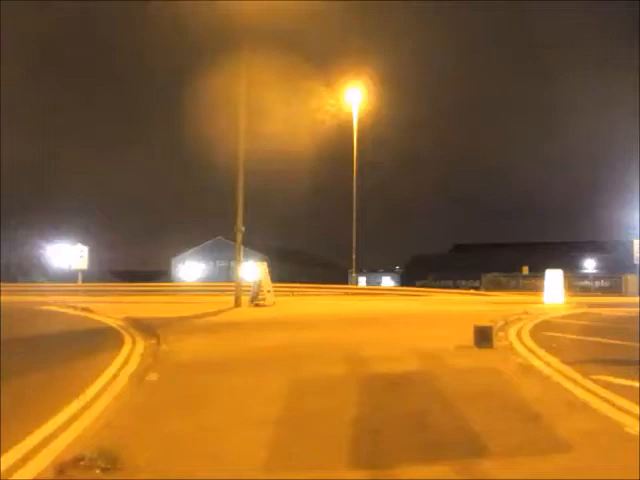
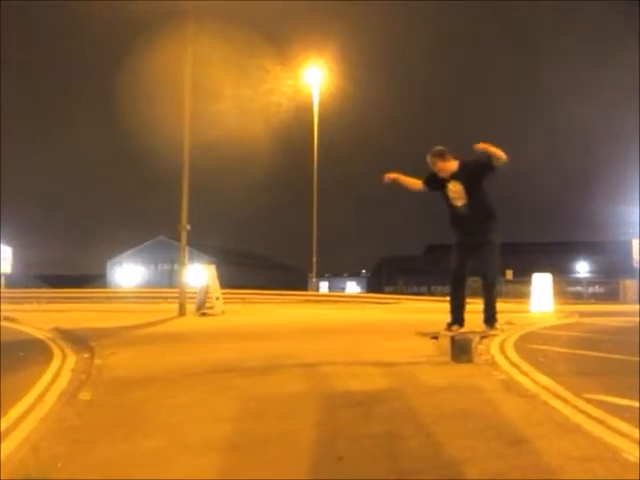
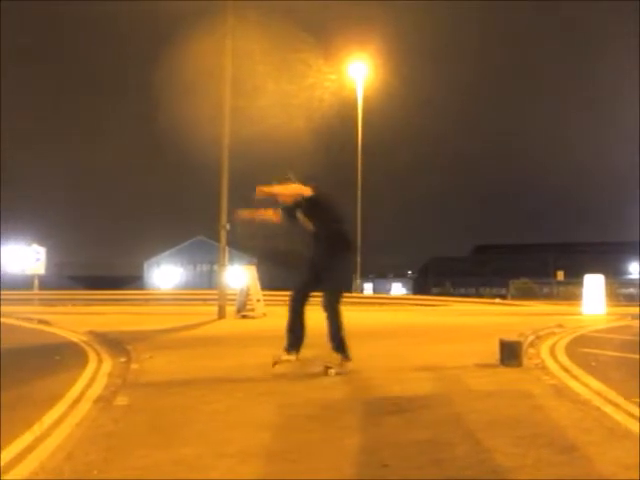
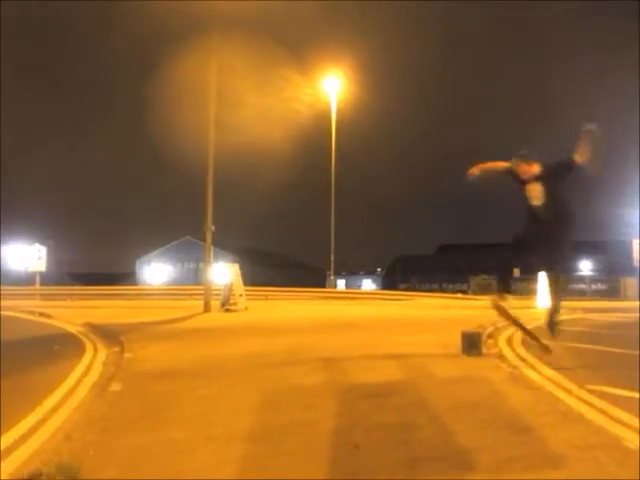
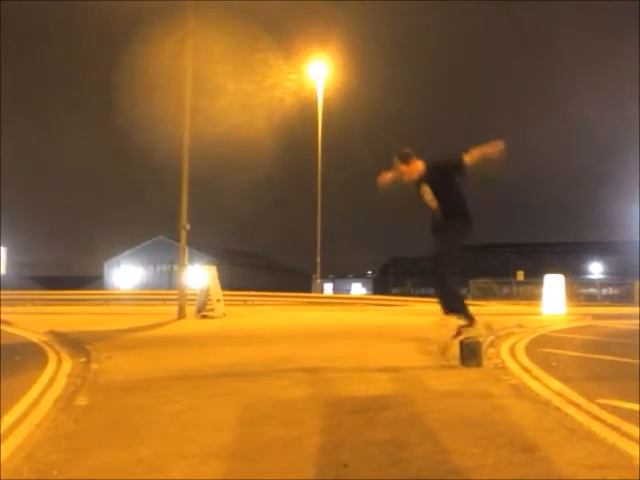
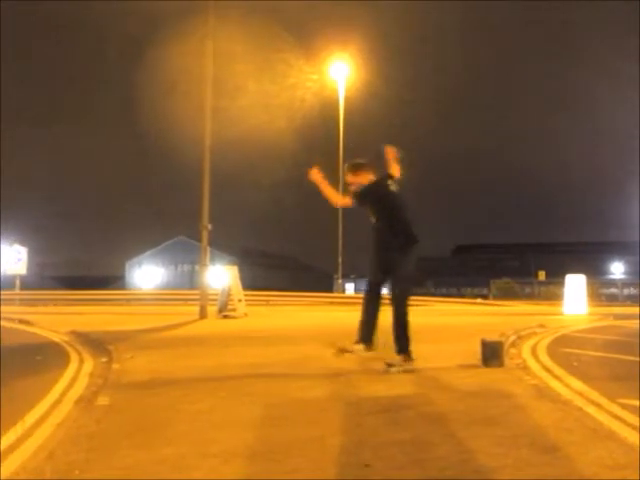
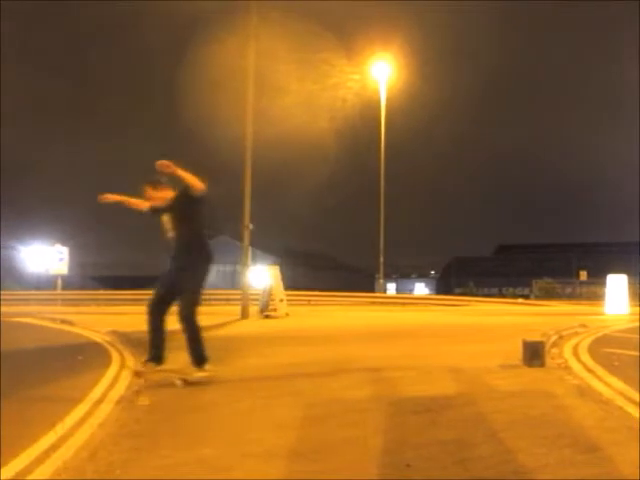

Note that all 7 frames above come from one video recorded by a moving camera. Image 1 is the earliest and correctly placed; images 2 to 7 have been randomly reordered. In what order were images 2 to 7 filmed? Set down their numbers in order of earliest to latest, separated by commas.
4, 2, 5, 6, 3, 7
